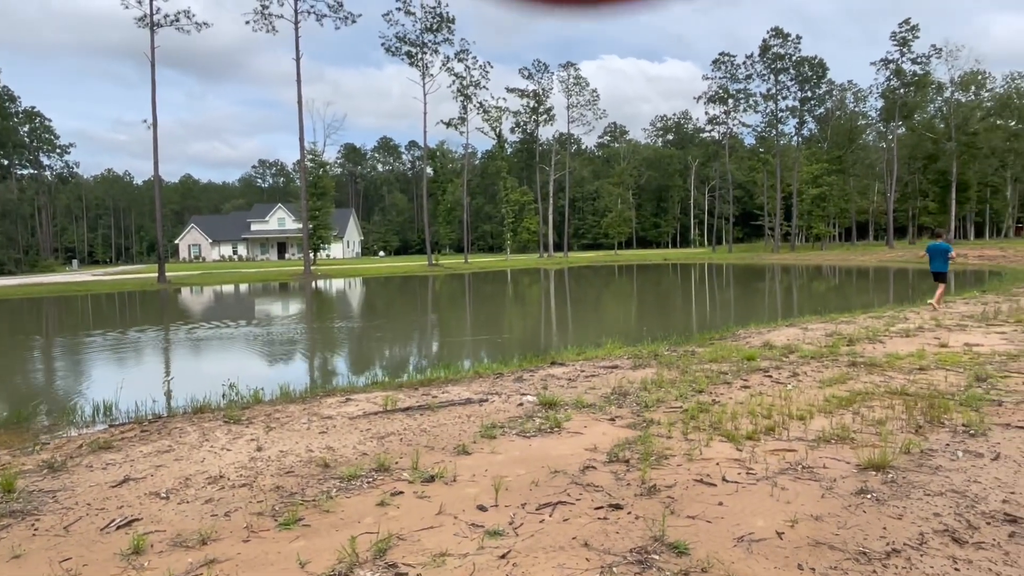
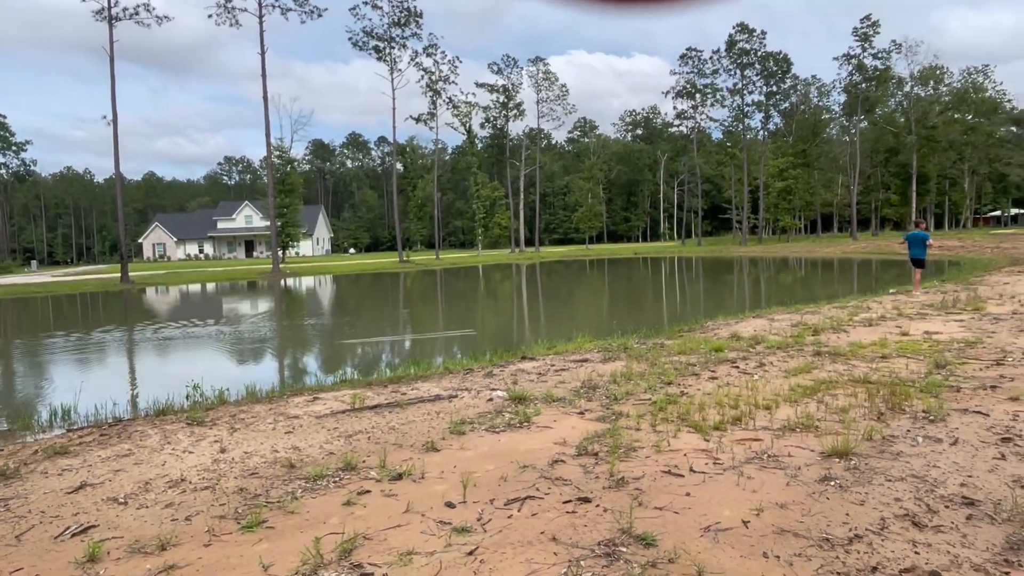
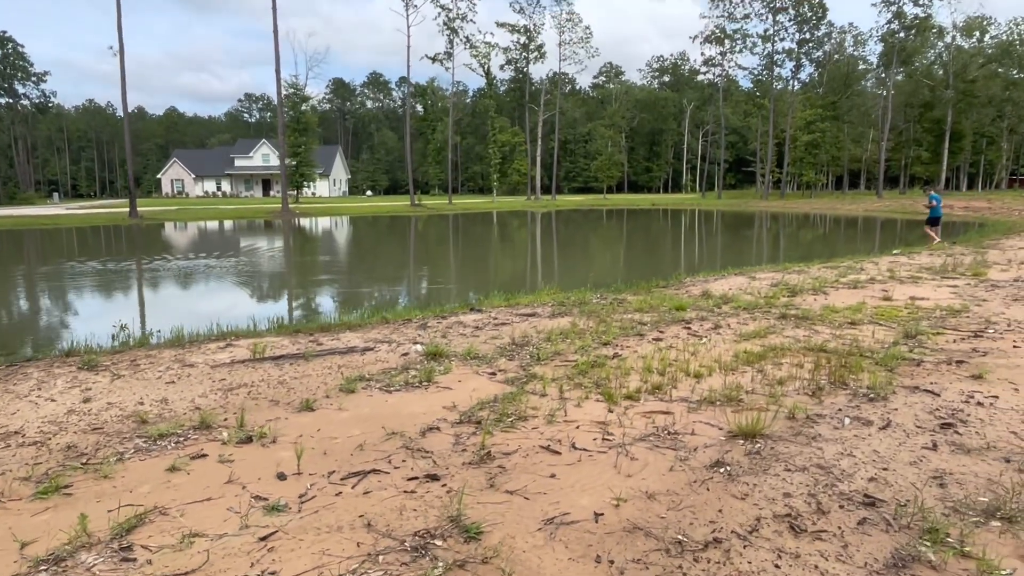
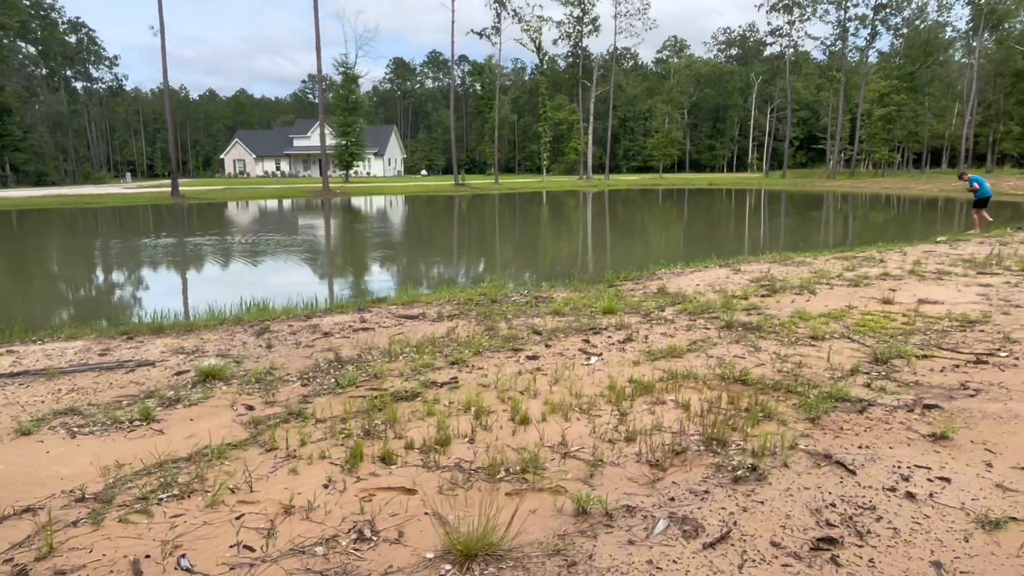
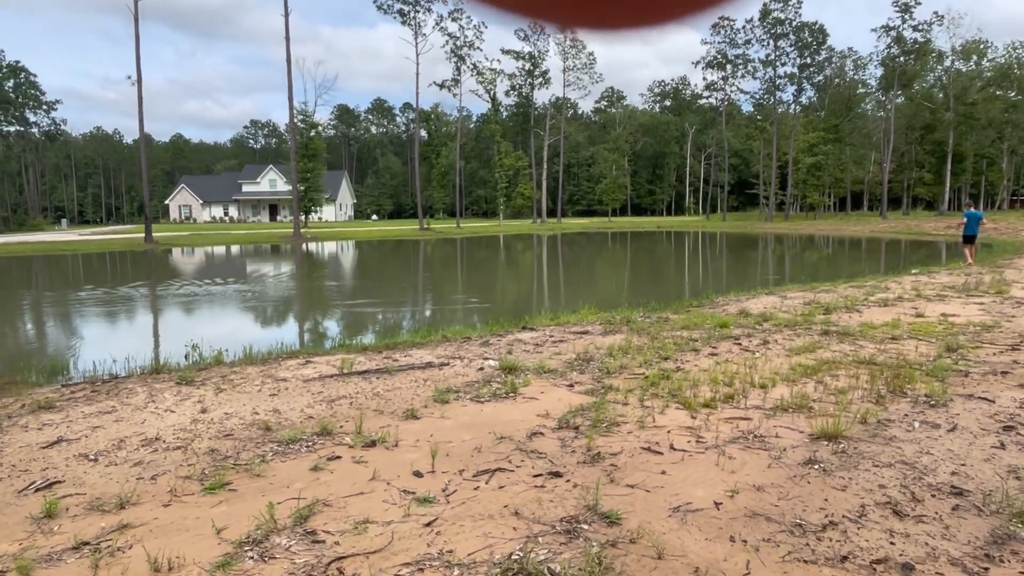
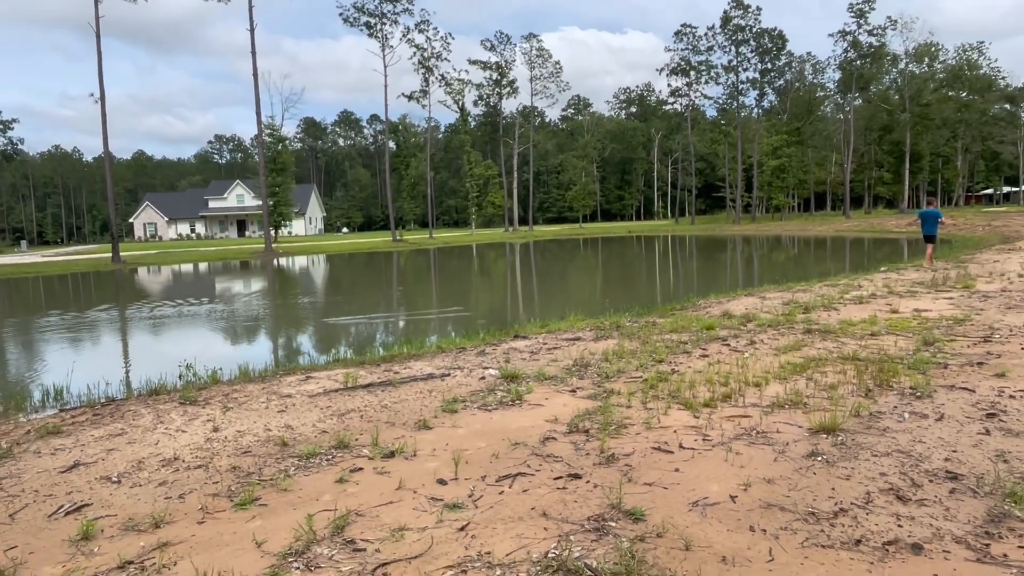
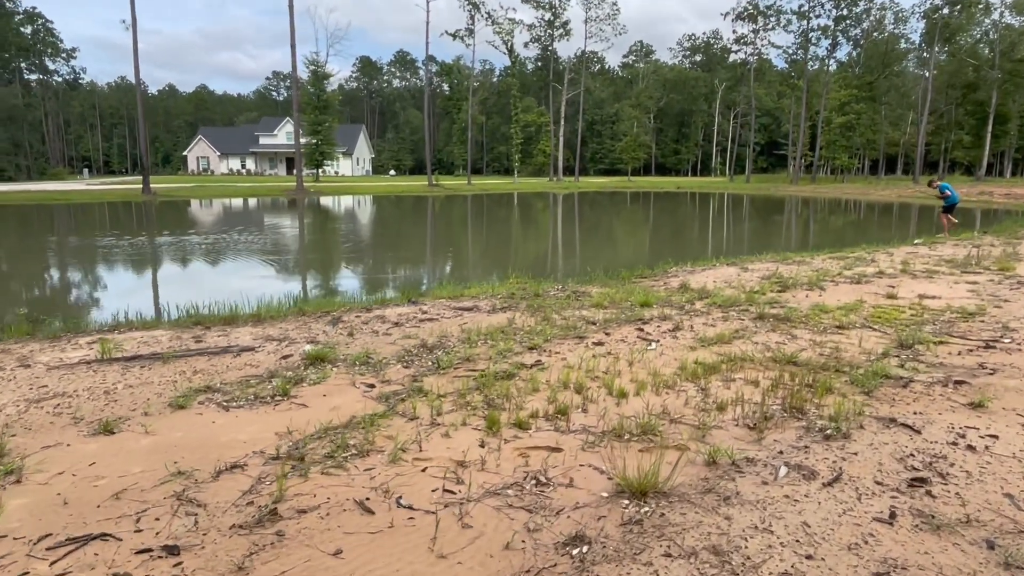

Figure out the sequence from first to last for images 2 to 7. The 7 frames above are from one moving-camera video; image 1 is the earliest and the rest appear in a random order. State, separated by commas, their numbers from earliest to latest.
2, 6, 5, 3, 7, 4
